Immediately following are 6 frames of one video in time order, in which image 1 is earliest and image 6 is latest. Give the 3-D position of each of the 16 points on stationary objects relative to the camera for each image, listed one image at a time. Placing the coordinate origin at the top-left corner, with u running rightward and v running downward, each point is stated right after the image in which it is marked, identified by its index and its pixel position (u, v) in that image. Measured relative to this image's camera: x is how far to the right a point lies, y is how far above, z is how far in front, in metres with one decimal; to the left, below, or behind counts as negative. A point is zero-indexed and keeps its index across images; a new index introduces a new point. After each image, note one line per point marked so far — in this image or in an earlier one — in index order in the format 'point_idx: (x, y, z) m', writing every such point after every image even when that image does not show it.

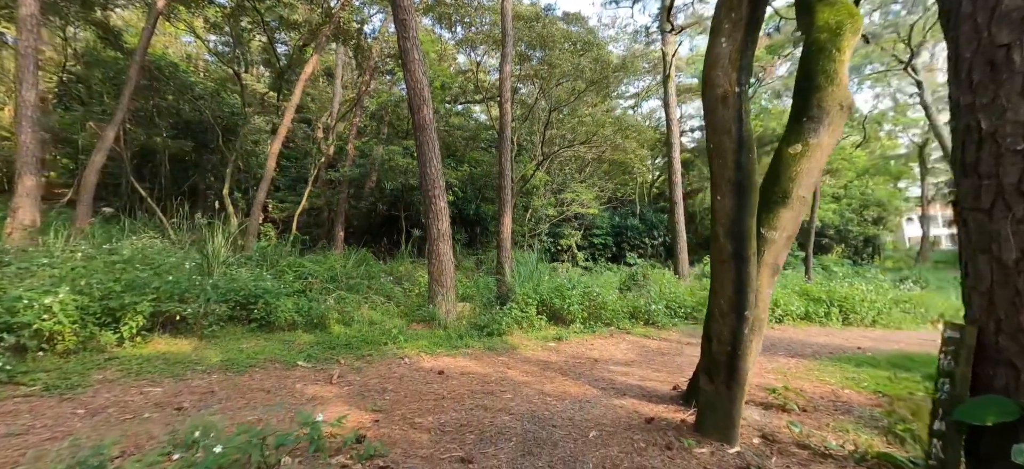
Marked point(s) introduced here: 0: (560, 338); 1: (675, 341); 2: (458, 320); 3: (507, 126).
0: (+0.7, -1.4, +6.5) m
1: (+2.3, -1.5, +6.8) m
2: (-0.7, -1.2, +6.7) m
3: (-0.1, +2.0, +9.1) m
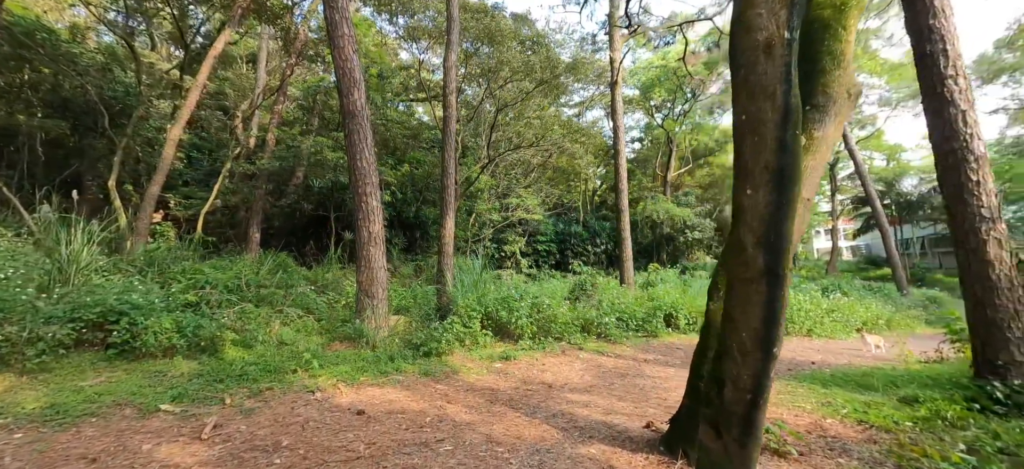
0: (0.0, -1.5, +5.8) m
1: (+1.6, -1.6, +6.3) m
2: (-1.4, -1.3, +5.8) m
3: (-1.0, +2.0, +8.3) m
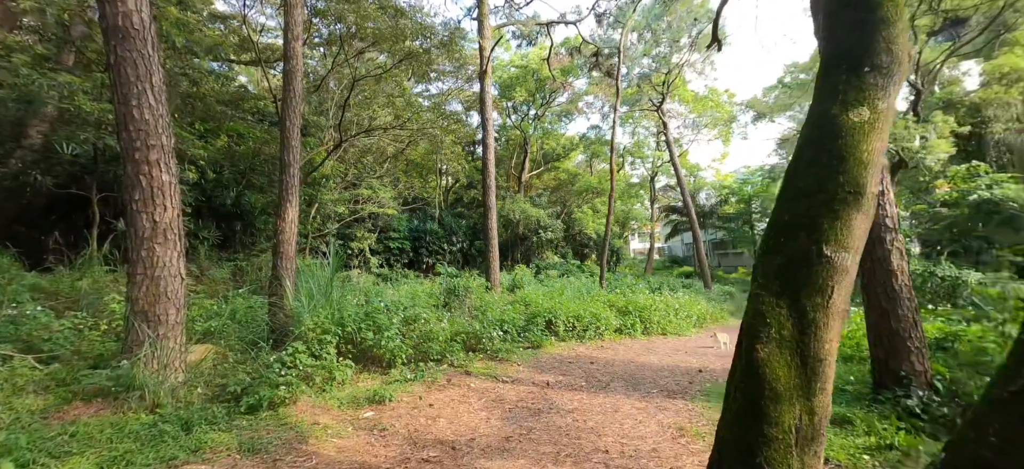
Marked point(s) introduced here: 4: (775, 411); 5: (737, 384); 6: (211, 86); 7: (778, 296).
0: (-1.2, -1.4, +4.2) m
1: (+0.2, -1.6, +5.2) m
2: (-2.5, -1.2, +3.8) m
3: (-2.8, +2.1, +6.3) m
4: (+1.0, -0.7, +1.8) m
5: (+0.9, -0.6, +2.0) m
6: (-5.2, +2.6, +8.4) m
7: (+1.1, -0.3, +1.9) m
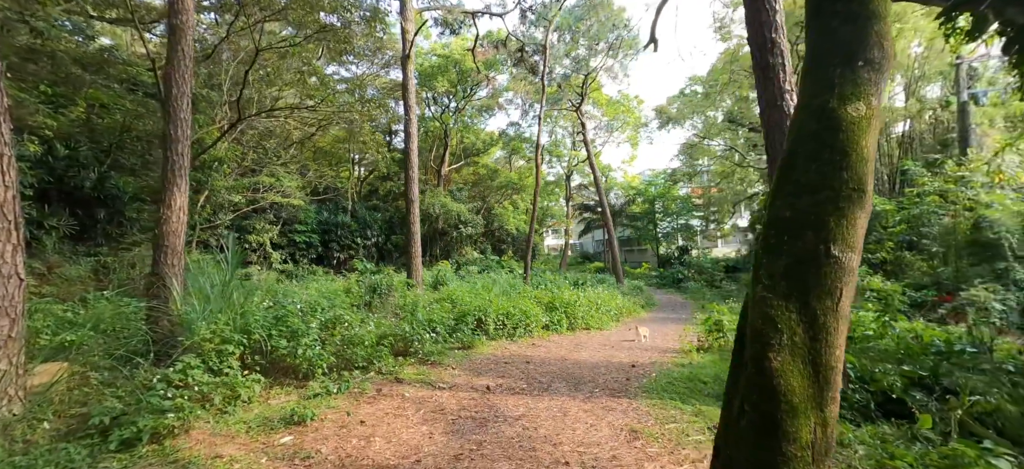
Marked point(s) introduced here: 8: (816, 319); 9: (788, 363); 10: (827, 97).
0: (-1.6, -1.4, +3.6) m
1: (-0.4, -1.5, +4.8) m
2: (-2.8, -1.1, +3.0) m
3: (-3.6, +2.2, +5.3) m
4: (+1.0, -0.6, +1.6) m
5: (+0.8, -0.6, +1.8) m
6: (-6.2, +2.7, +7.0) m
7: (+1.0, -0.2, +1.8) m
8: (+1.1, -0.3, +1.7) m
9: (+1.0, -0.4, +1.7) m
10: (+1.3, +0.6, +2.0) m
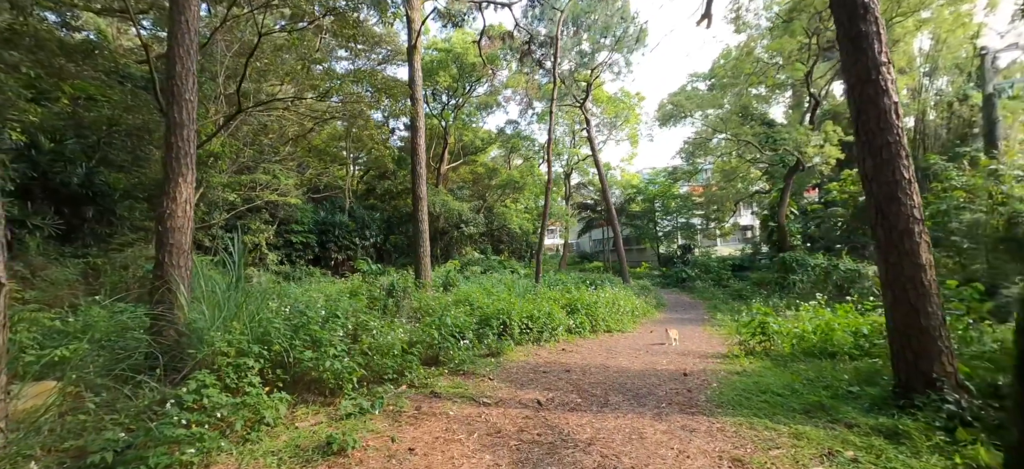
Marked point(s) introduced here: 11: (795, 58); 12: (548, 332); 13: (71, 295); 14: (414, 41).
0: (-1.1, -1.3, +3.0) m
1: (0.0, -1.5, +4.2) m
2: (-2.3, -1.1, +2.3) m
3: (-3.1, +2.2, +4.7) m
4: (+1.5, -0.6, +1.1) m
5: (+1.4, -0.5, +1.2) m
6: (-5.8, +2.7, +6.3) m
7: (+1.5, -0.2, +1.2) m
8: (+1.6, -0.2, +1.2) m
9: (+1.5, -0.4, +1.1) m
10: (+1.8, +0.6, +1.4) m
11: (+7.9, +5.0, +13.6) m
12: (+0.6, -1.6, +8.1) m
13: (-4.8, -0.6, +5.4) m
14: (-2.3, +4.7, +11.7) m
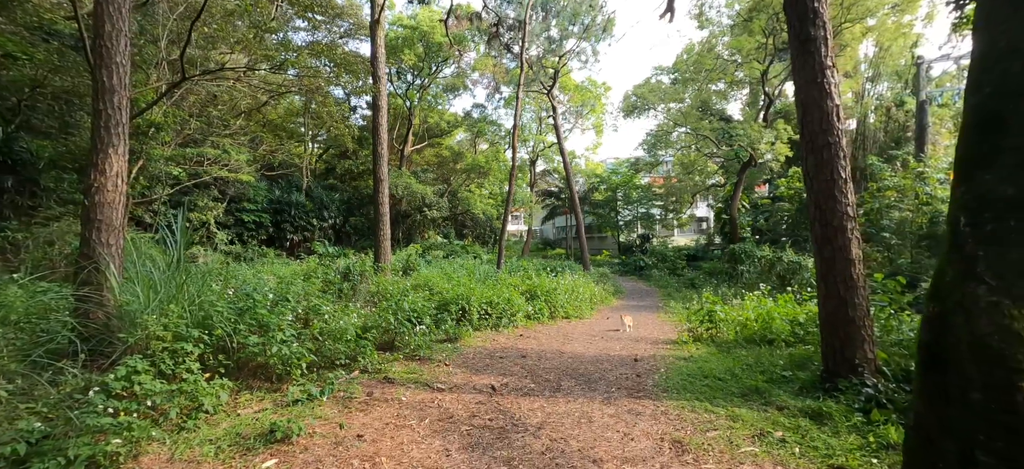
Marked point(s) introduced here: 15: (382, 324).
0: (-1.4, -1.2, +3.0) m
1: (-0.4, -1.4, +4.2) m
2: (-2.6, -0.9, +2.2) m
3: (-3.4, +2.4, +4.4) m
4: (+1.3, -0.6, +1.2) m
5: (+1.2, -0.5, +1.3) m
6: (-6.2, +3.1, +5.8) m
7: (+1.4, -0.2, +1.3) m
8: (+1.5, -0.2, +1.3) m
9: (+1.3, -0.4, +1.3) m
10: (+1.7, +0.6, +1.5) m
11: (+7.0, +5.2, +14.0) m
12: (-0.1, -1.4, +8.1) m
13: (-5.2, -0.4, +5.0) m
14: (-3.1, +5.1, +11.4) m
15: (-1.4, -1.0, +5.3) m
